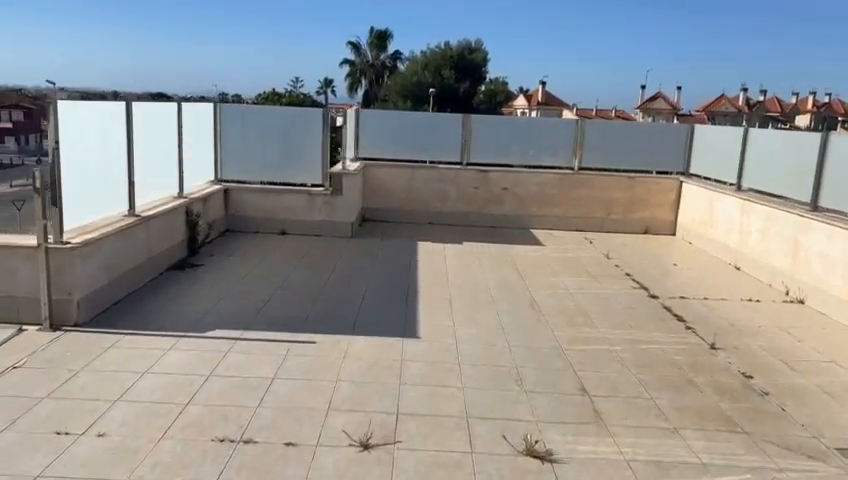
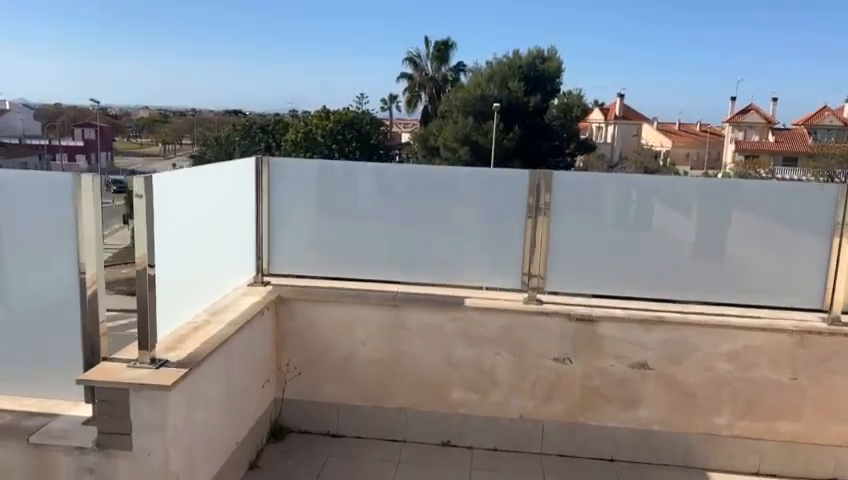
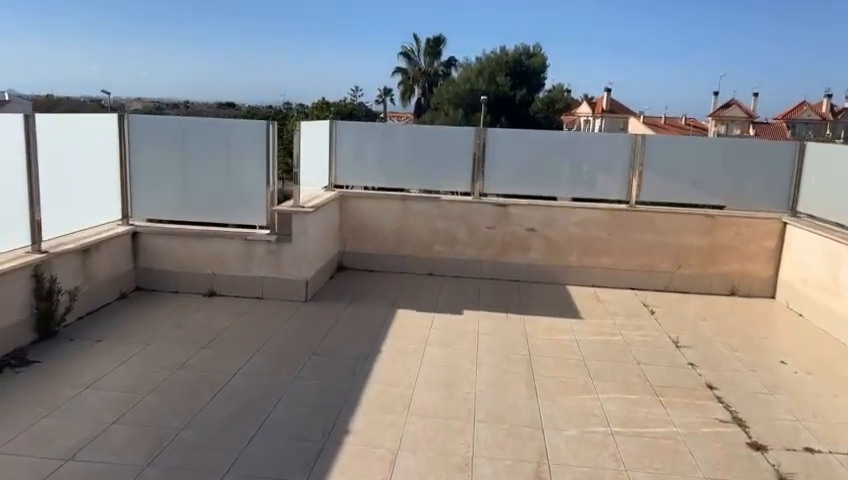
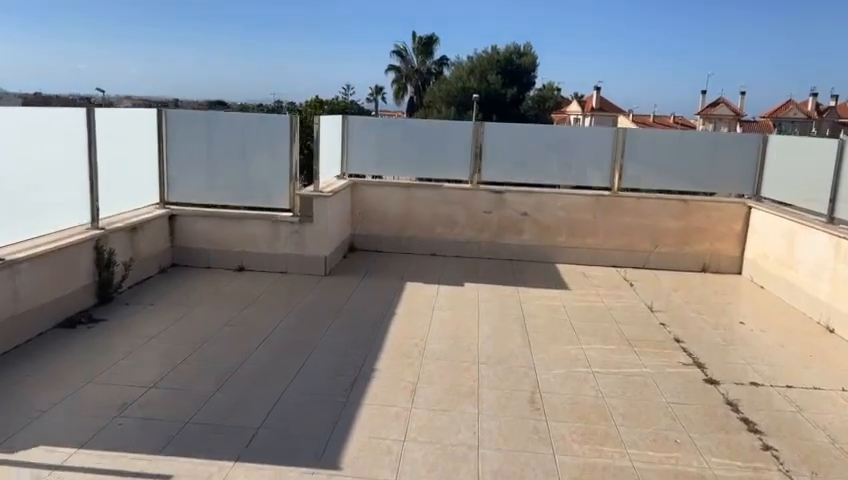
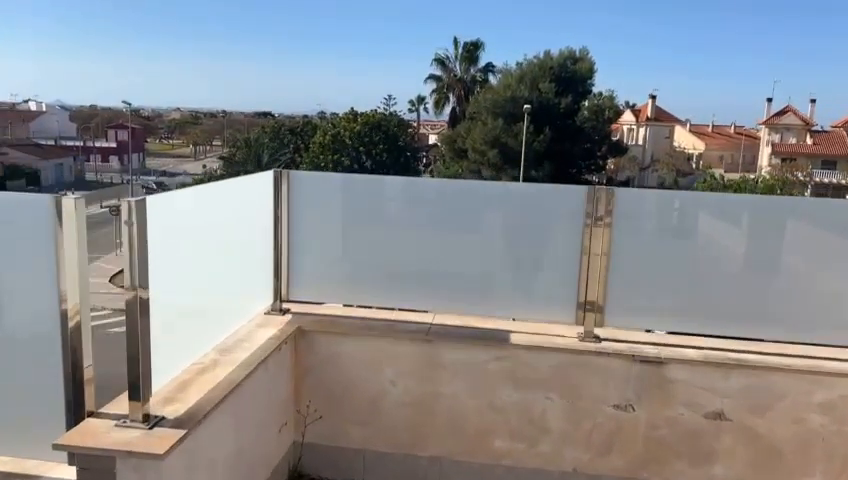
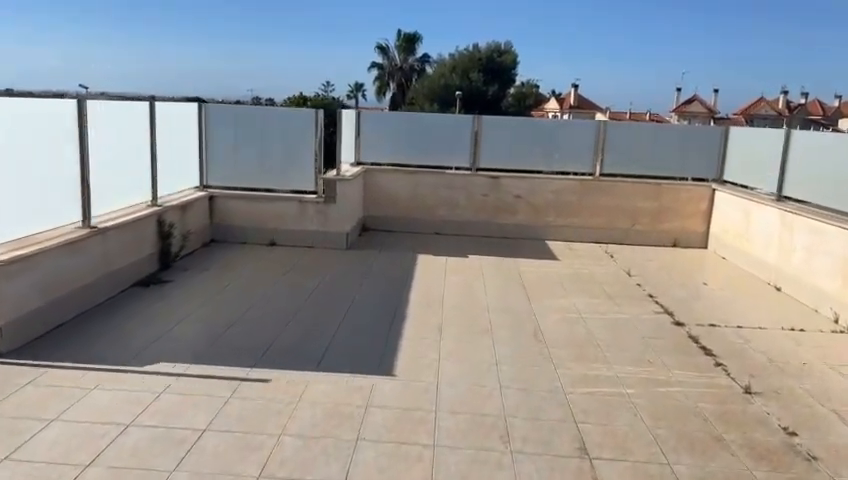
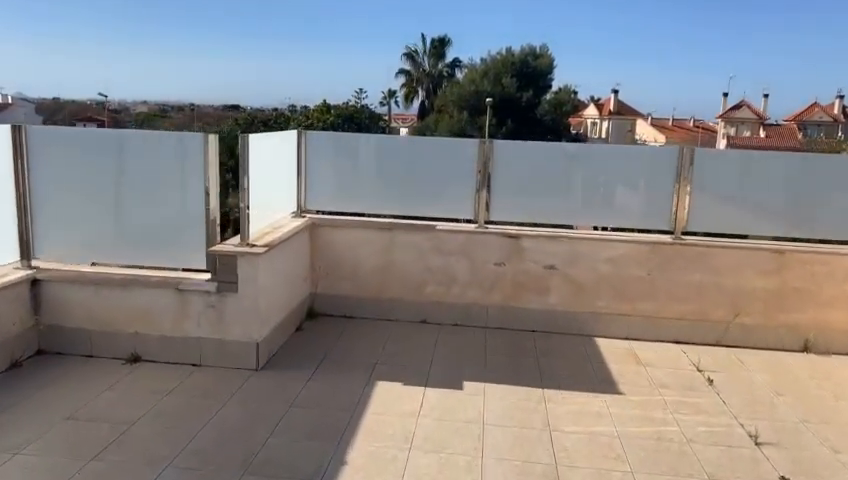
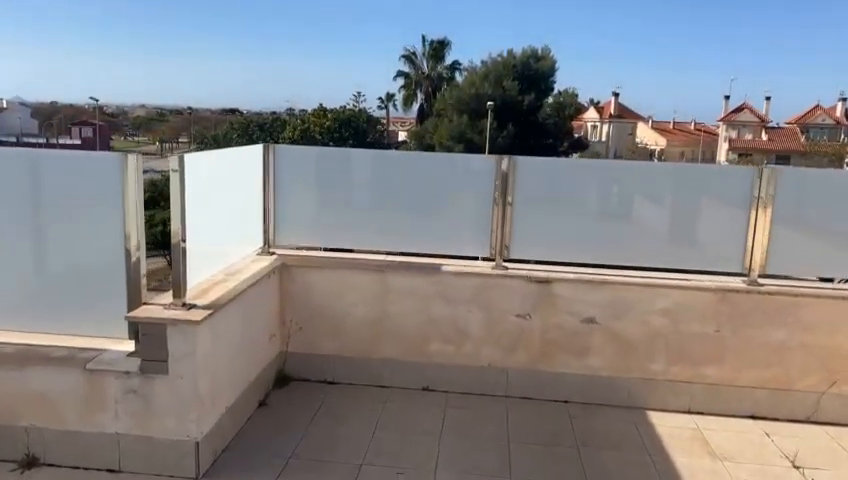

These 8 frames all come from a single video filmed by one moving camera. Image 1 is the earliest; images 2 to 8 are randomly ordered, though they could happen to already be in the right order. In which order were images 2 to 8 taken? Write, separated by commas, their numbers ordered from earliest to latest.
6, 4, 3, 7, 8, 2, 5
